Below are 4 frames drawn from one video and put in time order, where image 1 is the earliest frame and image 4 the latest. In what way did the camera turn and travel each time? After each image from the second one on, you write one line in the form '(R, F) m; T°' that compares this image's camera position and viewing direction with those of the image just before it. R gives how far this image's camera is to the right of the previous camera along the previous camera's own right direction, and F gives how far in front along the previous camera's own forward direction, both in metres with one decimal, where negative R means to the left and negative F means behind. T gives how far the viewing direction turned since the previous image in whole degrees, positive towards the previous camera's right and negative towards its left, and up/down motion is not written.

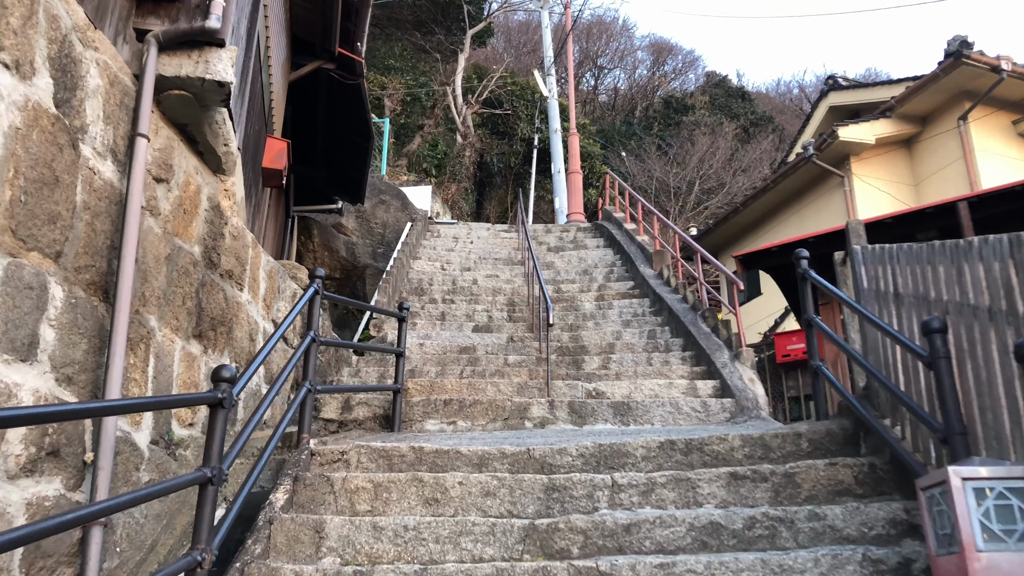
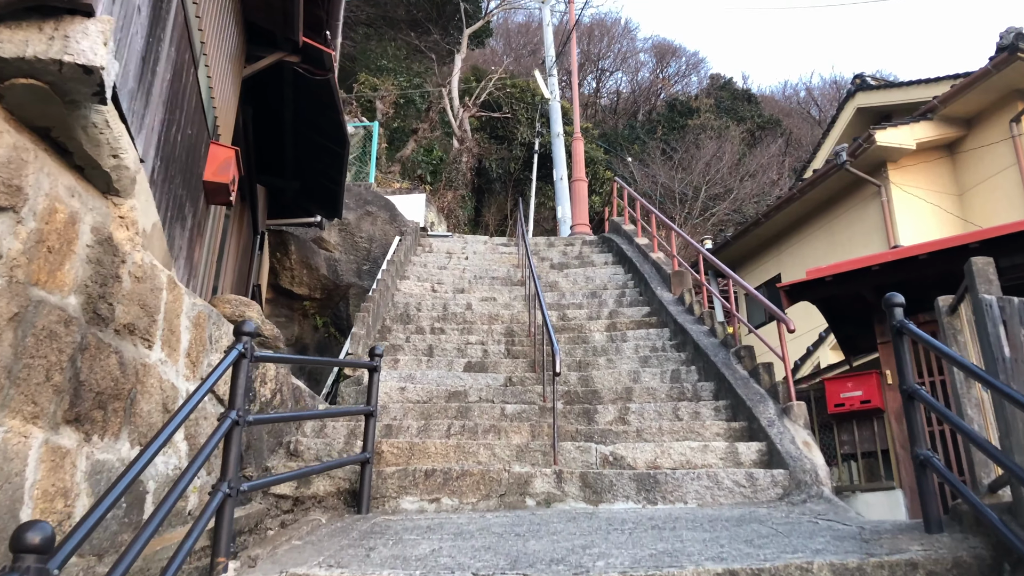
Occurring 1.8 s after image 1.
(0.0, +1.0) m; 0°
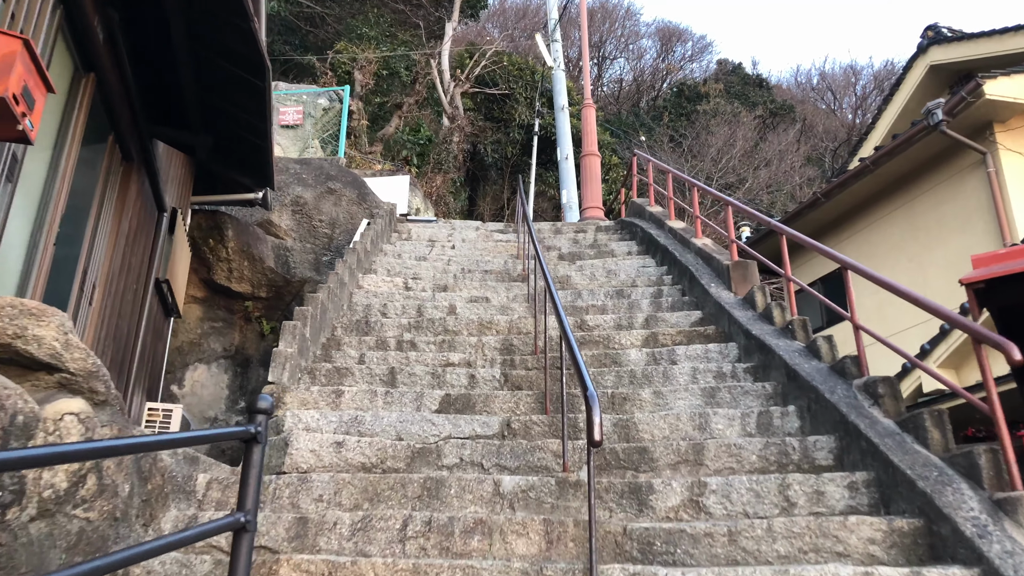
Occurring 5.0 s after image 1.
(0.0, +1.9) m; 0°
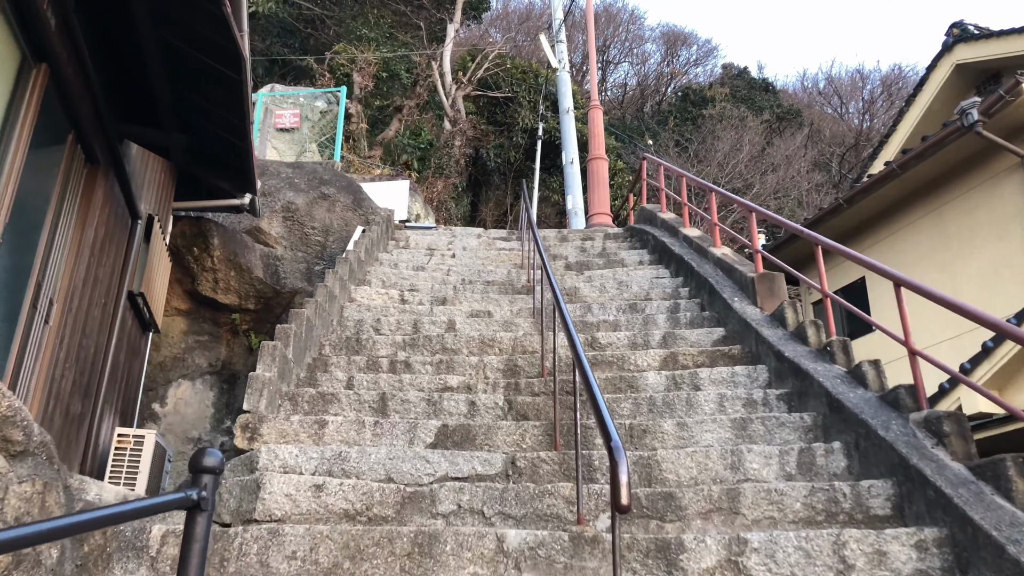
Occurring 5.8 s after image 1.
(0.0, +0.4) m; 0°
